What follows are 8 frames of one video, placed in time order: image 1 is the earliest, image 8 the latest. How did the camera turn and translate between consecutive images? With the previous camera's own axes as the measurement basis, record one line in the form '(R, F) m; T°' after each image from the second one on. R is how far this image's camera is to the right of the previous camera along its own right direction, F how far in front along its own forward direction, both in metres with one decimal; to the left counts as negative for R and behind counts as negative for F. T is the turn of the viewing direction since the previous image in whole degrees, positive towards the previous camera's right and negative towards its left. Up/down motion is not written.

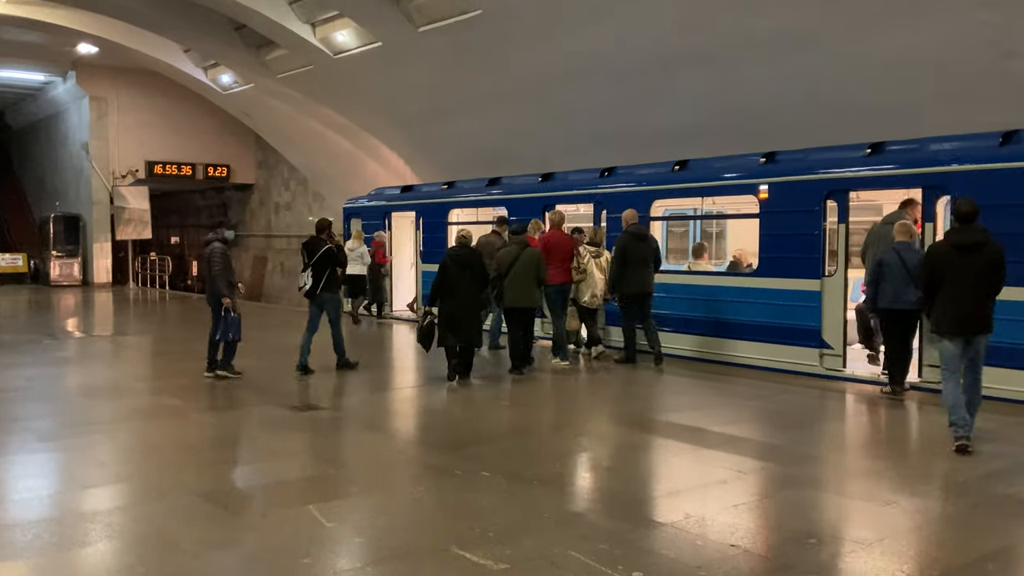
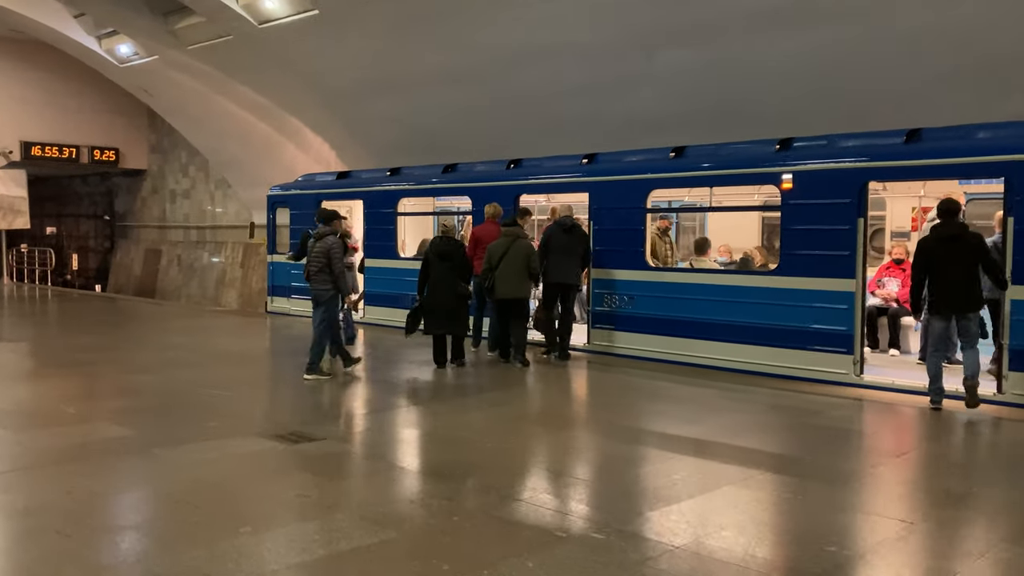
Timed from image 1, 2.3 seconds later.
(-1.0, +1.3) m; +7°
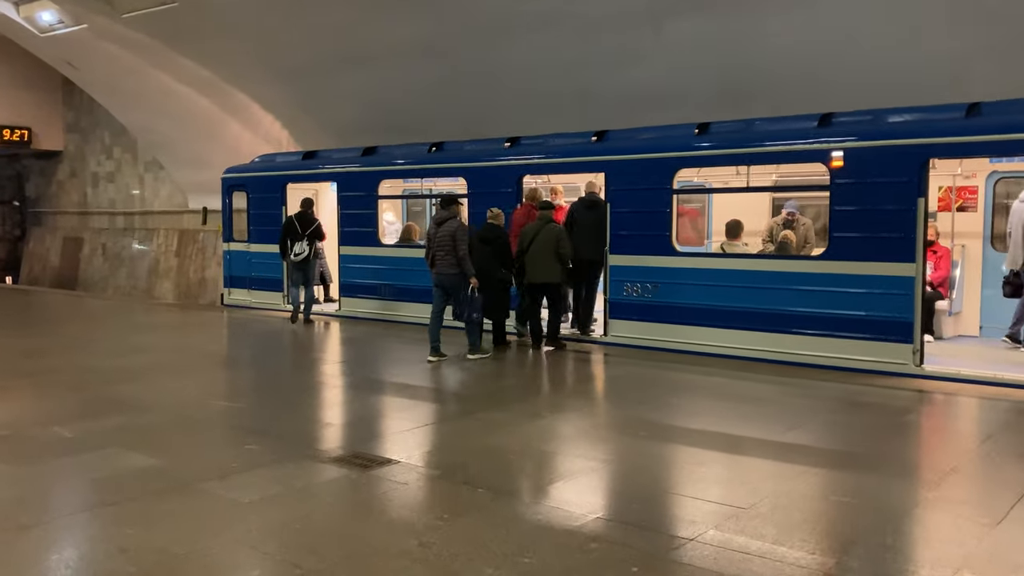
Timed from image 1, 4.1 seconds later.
(-1.1, +0.8) m; +6°
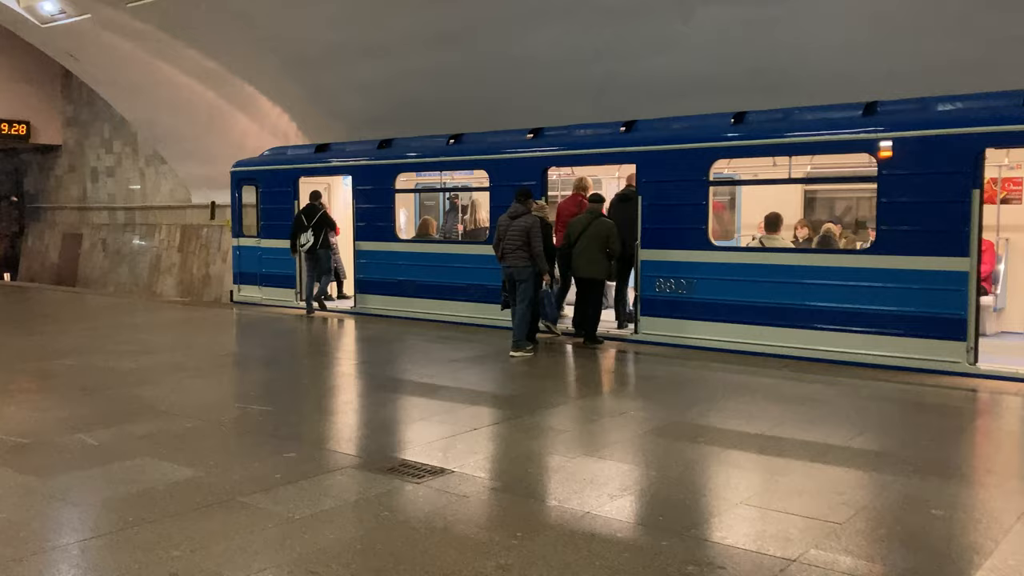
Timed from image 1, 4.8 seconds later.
(-0.3, +0.3) m; 0°
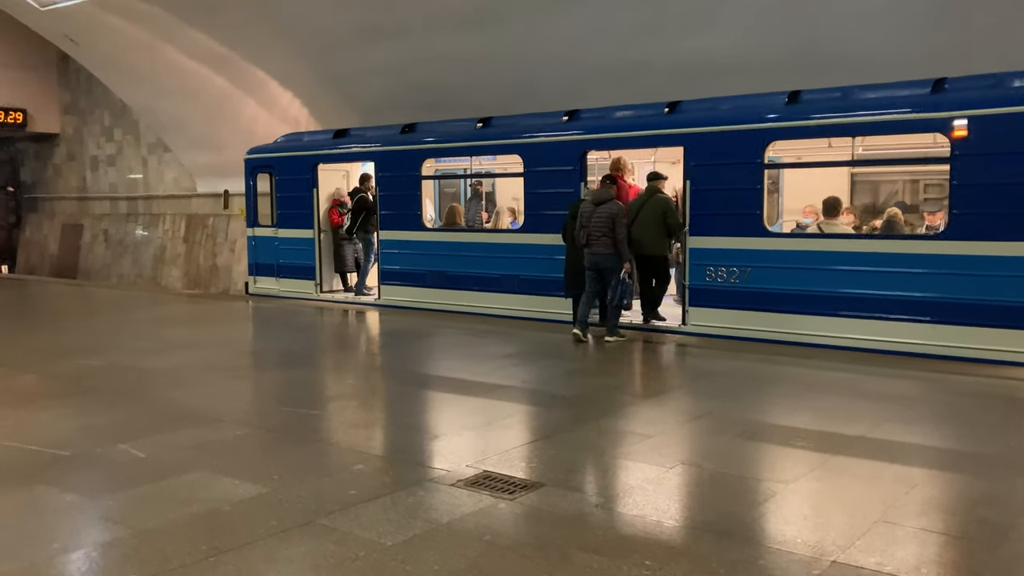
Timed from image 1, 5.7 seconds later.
(-0.5, +0.4) m; +1°
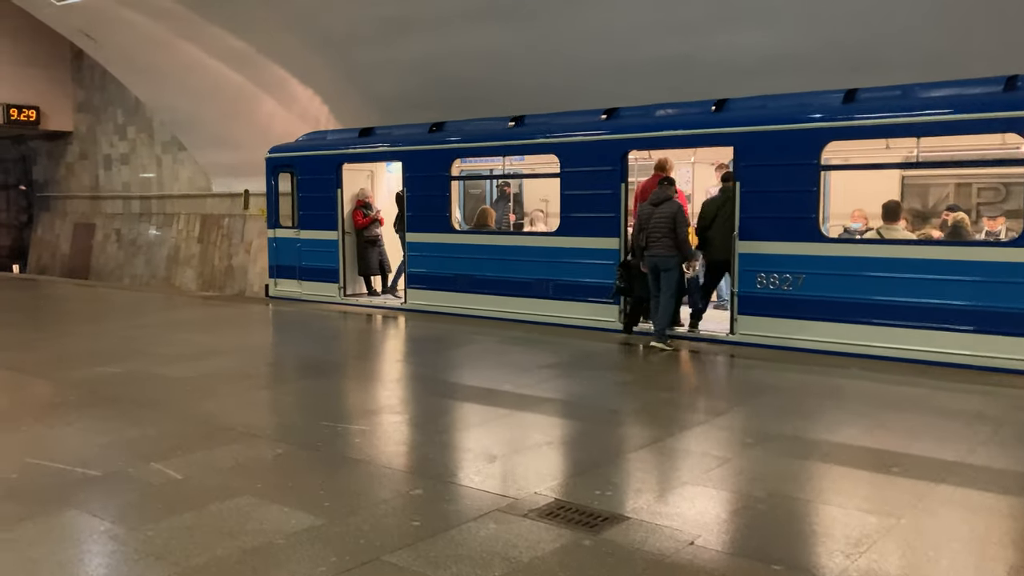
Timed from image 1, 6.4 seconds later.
(-0.3, +0.4) m; 0°
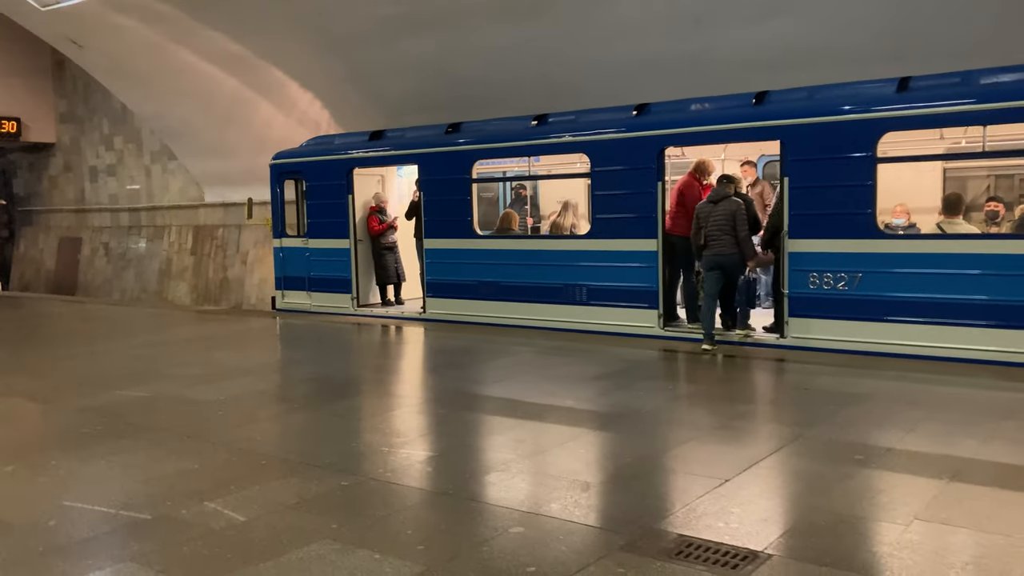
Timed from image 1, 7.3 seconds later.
(-0.5, +0.5) m; +1°
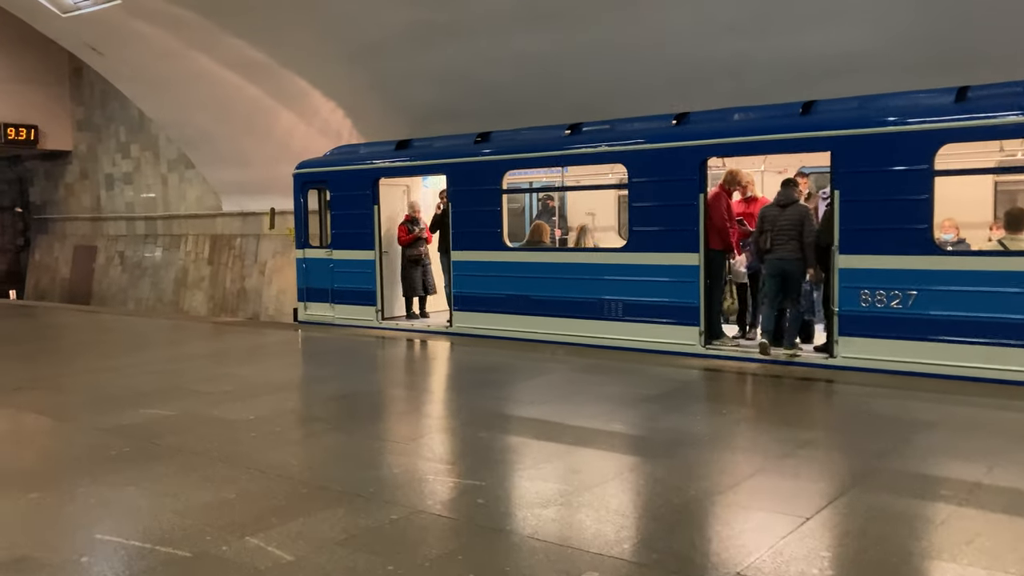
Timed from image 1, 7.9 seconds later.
(-0.3, +0.3) m; -1°
